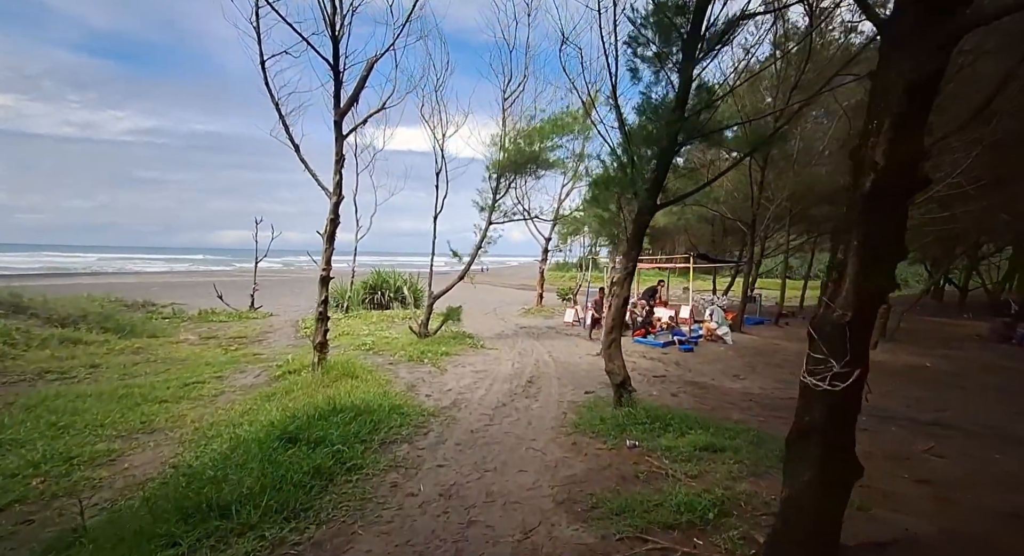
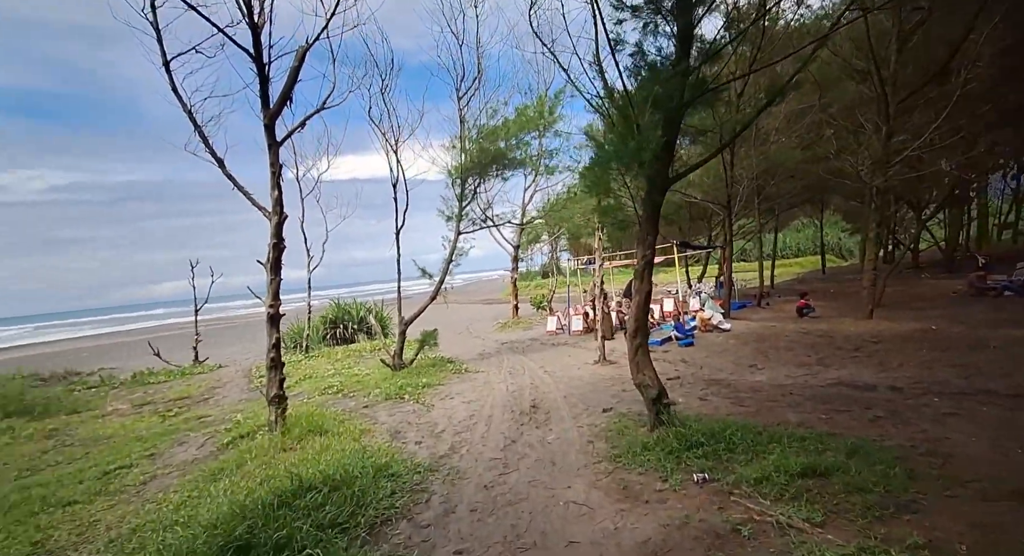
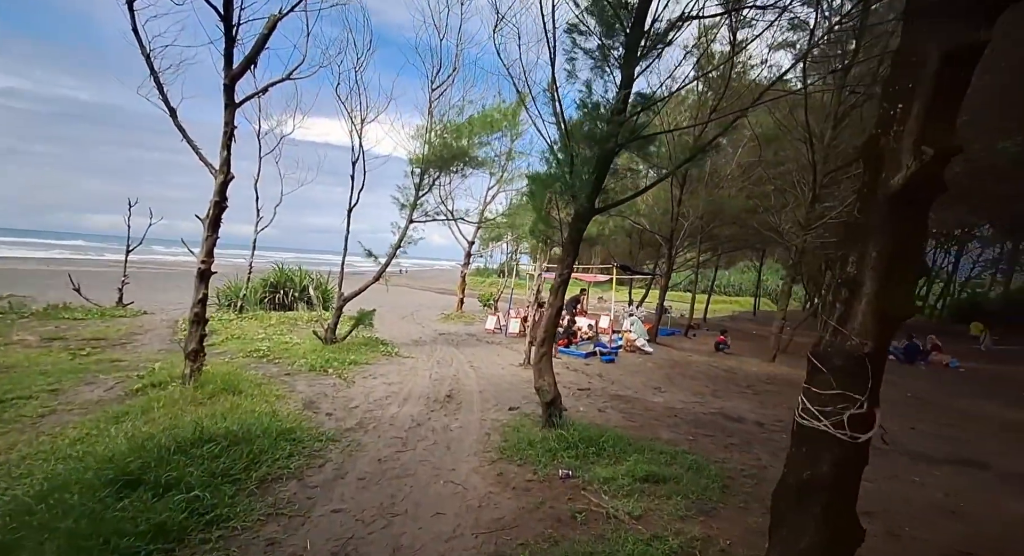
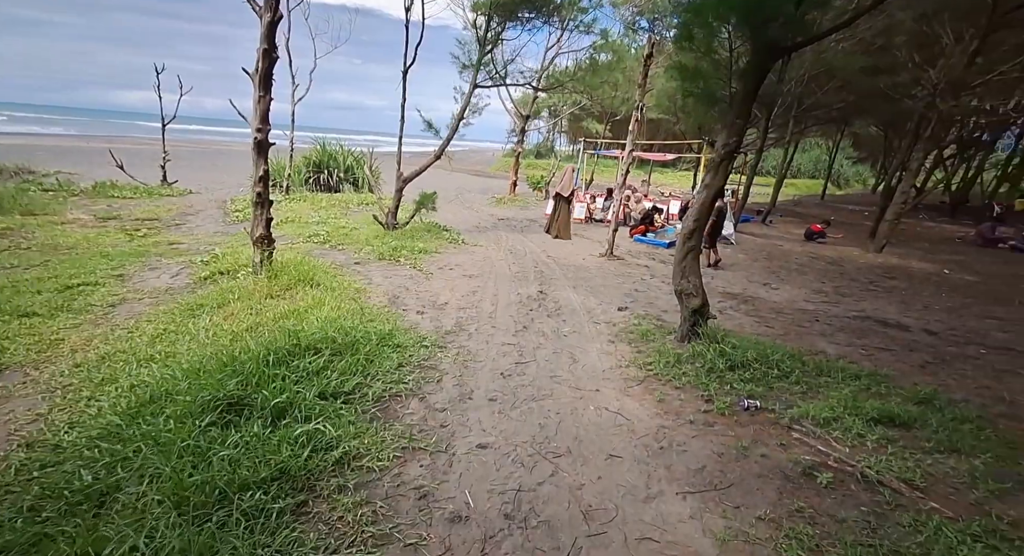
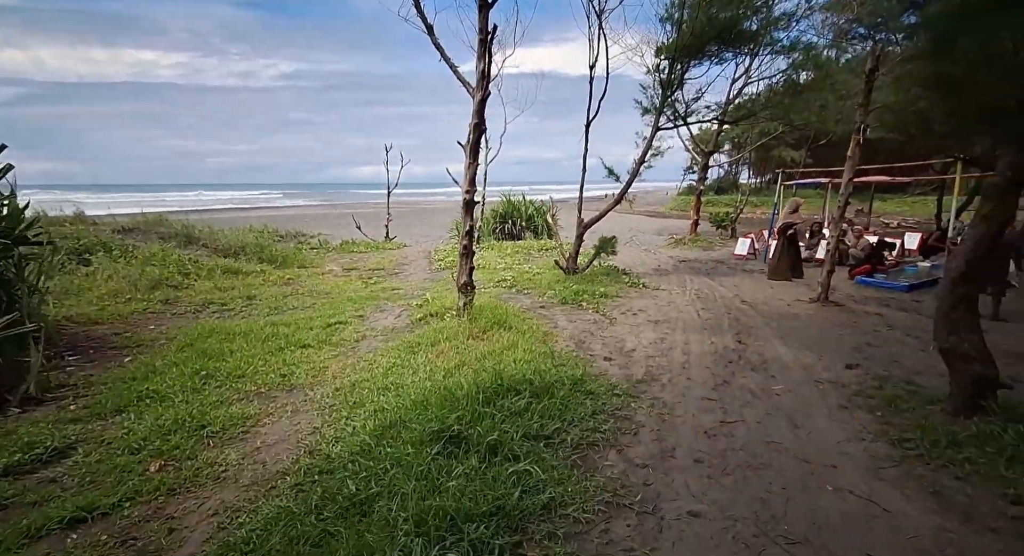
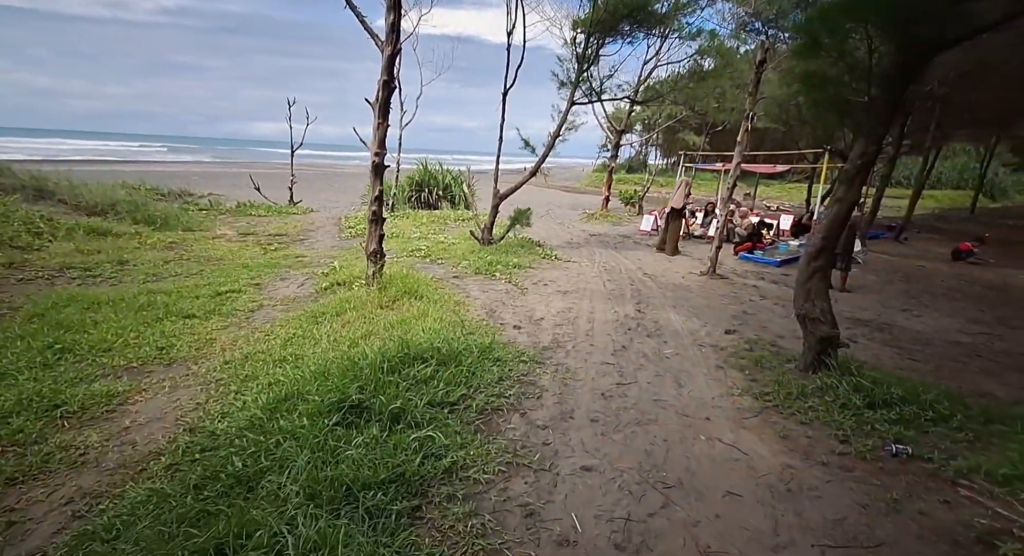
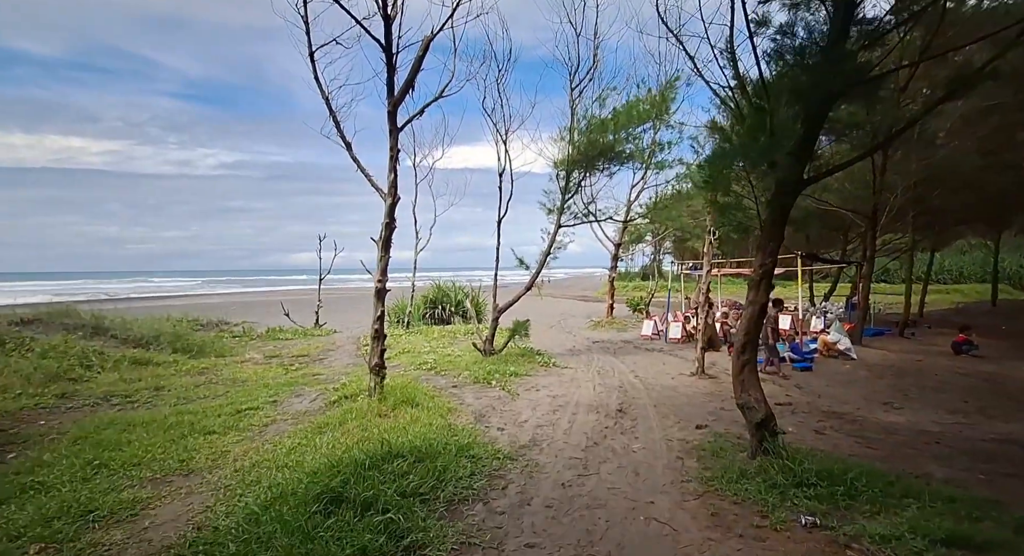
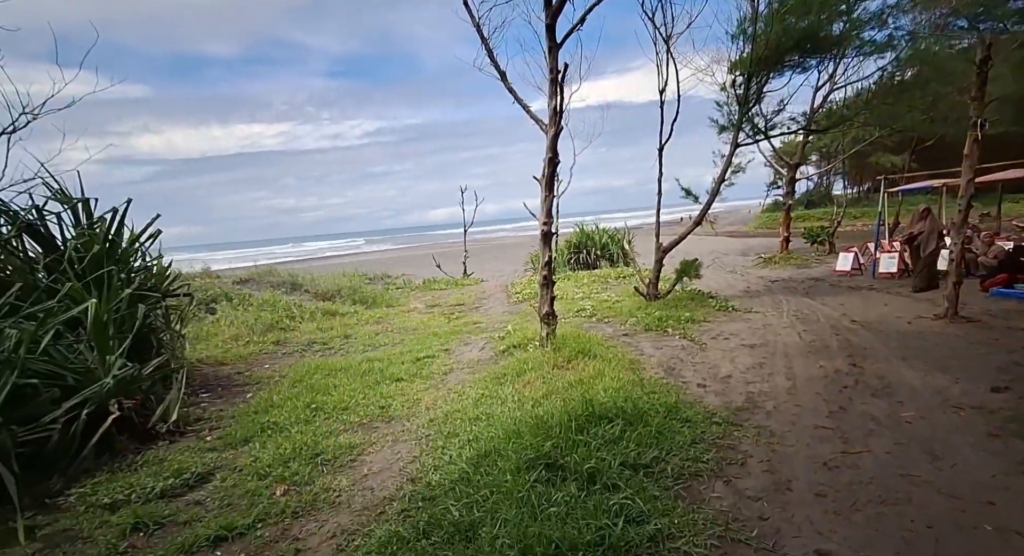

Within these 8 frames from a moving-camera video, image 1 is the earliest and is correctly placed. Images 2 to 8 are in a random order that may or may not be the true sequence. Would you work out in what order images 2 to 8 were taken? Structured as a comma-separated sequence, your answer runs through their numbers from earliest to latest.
3, 2, 7, 8, 5, 6, 4
